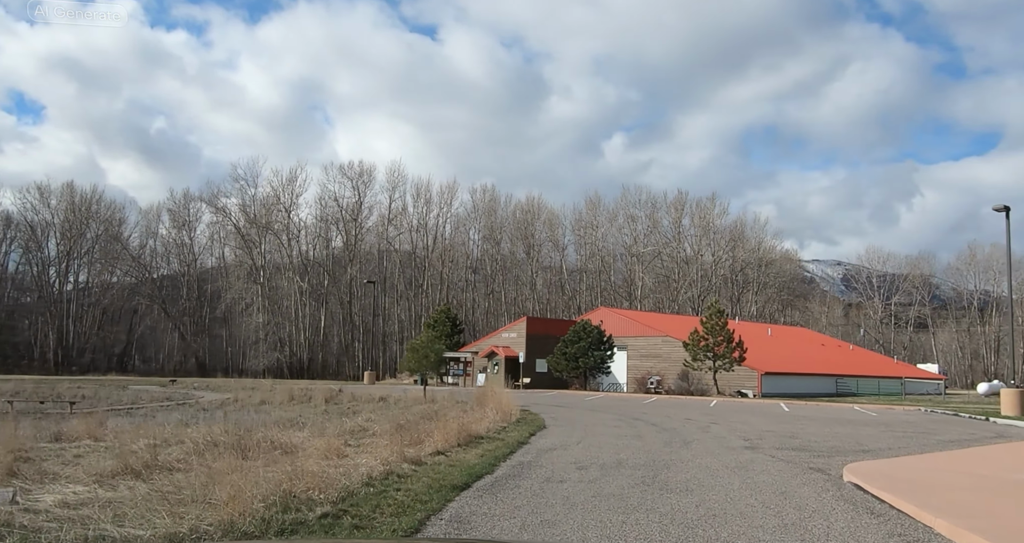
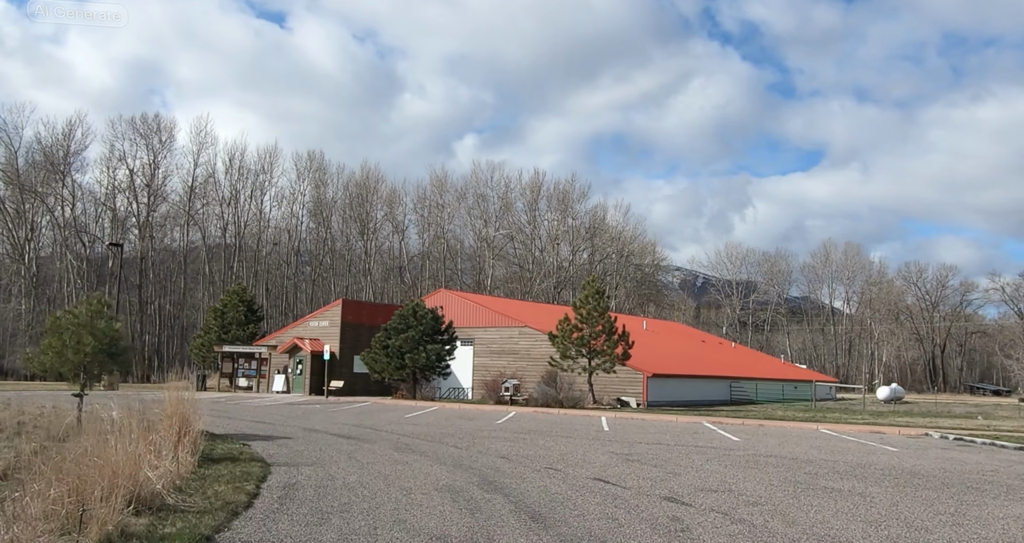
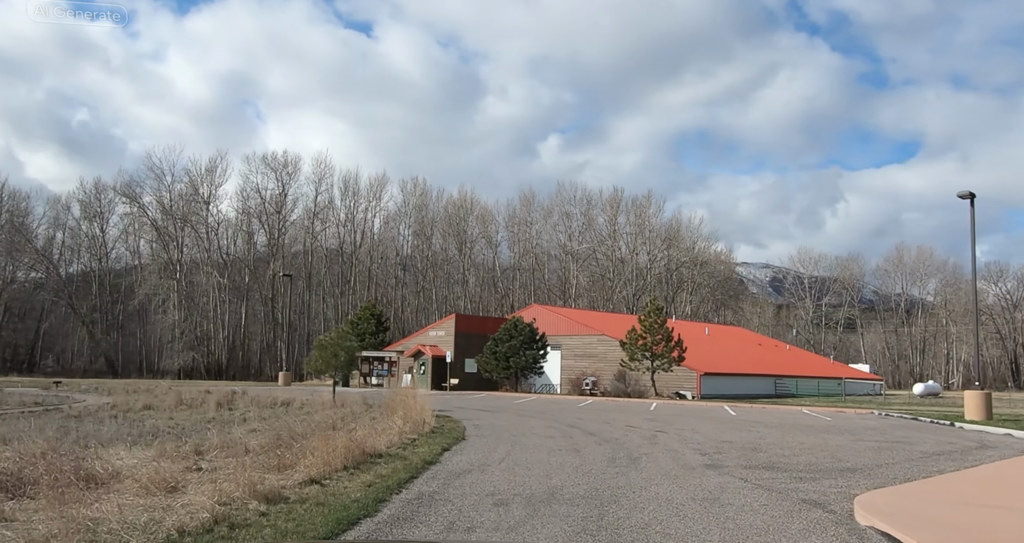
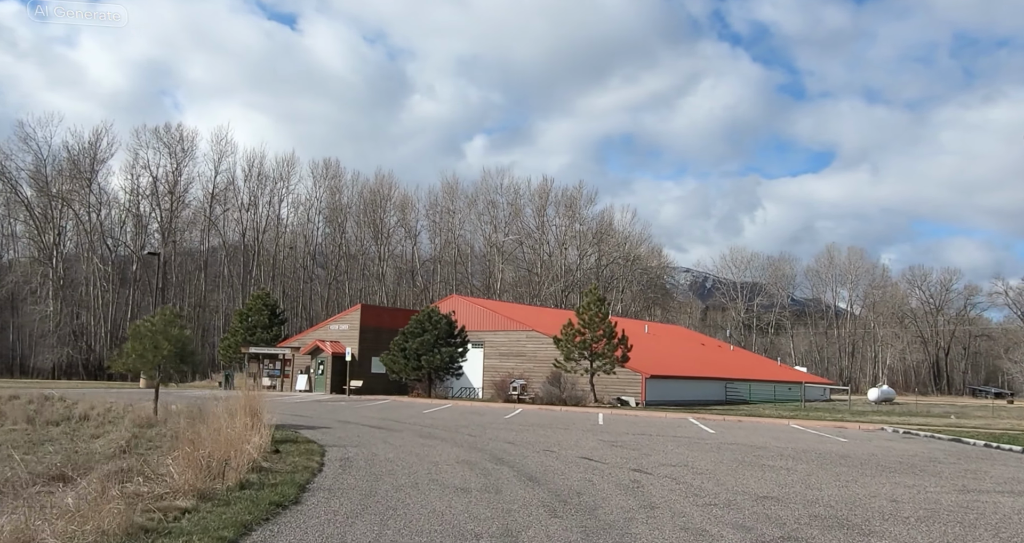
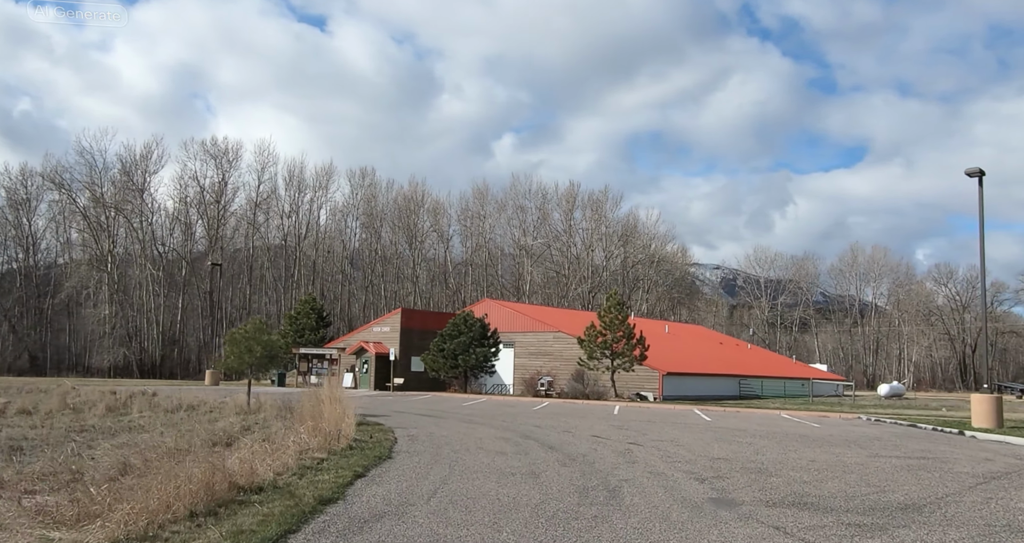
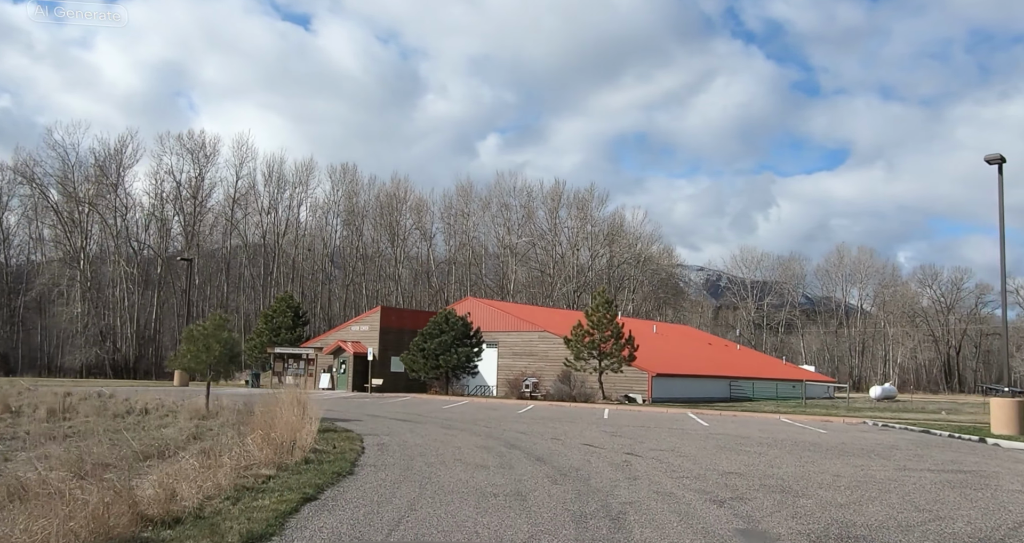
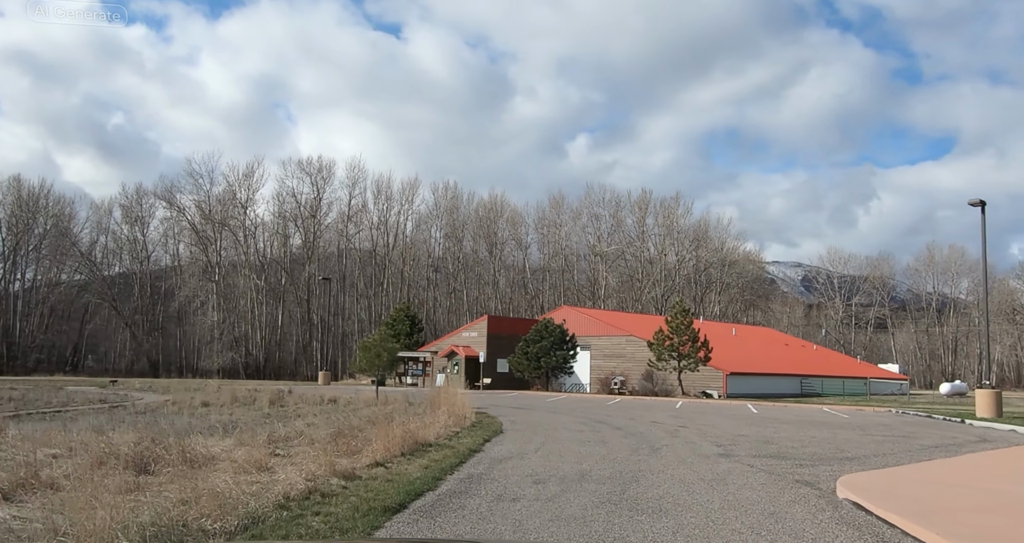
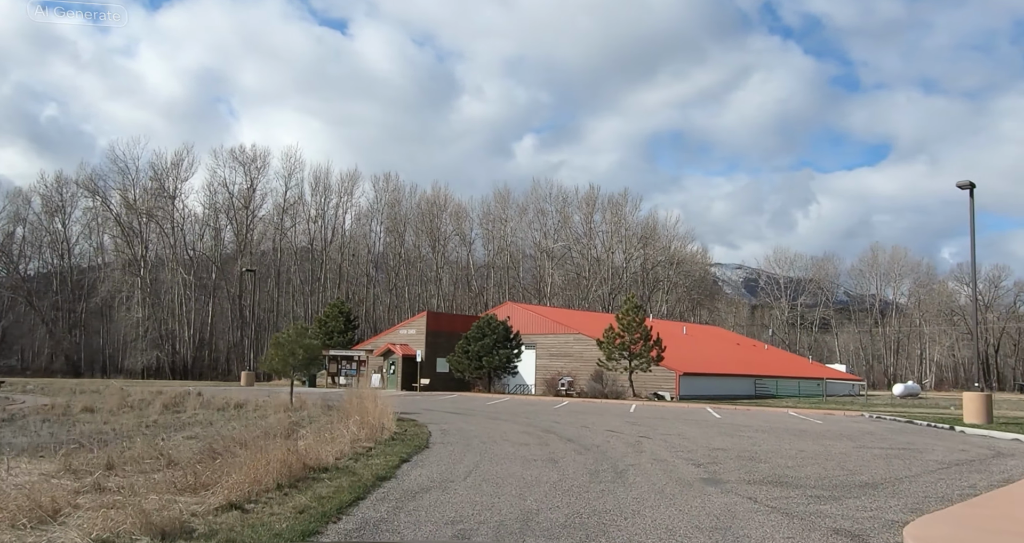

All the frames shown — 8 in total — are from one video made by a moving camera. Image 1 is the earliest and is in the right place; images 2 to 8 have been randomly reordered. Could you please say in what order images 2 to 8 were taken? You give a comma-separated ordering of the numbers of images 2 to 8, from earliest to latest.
7, 3, 8, 5, 6, 4, 2
